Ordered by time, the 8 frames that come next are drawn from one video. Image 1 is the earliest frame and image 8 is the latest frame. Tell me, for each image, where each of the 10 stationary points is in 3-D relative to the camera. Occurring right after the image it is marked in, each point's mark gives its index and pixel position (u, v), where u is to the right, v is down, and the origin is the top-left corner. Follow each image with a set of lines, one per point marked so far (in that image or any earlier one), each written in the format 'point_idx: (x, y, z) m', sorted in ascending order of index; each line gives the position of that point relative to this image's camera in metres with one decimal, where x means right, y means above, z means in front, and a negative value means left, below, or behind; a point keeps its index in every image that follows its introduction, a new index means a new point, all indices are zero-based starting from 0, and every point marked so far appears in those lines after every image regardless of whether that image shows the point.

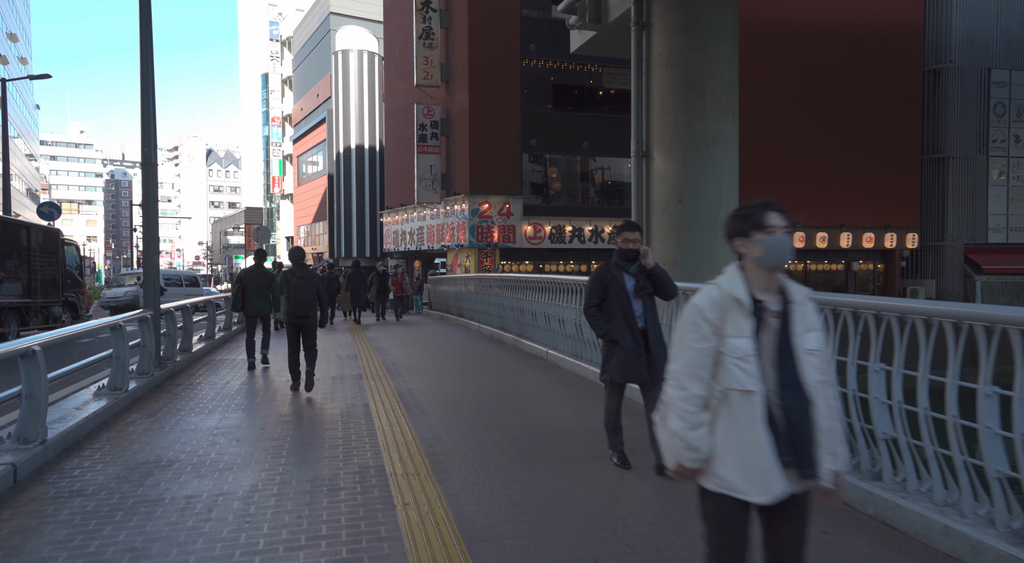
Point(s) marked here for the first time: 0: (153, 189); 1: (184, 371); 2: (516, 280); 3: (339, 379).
0: (-4.6, +1.2, +8.5) m
1: (-4.5, -1.3, +9.2) m
2: (+0.1, 0.0, +13.5) m
3: (-2.3, -1.3, +8.7) m
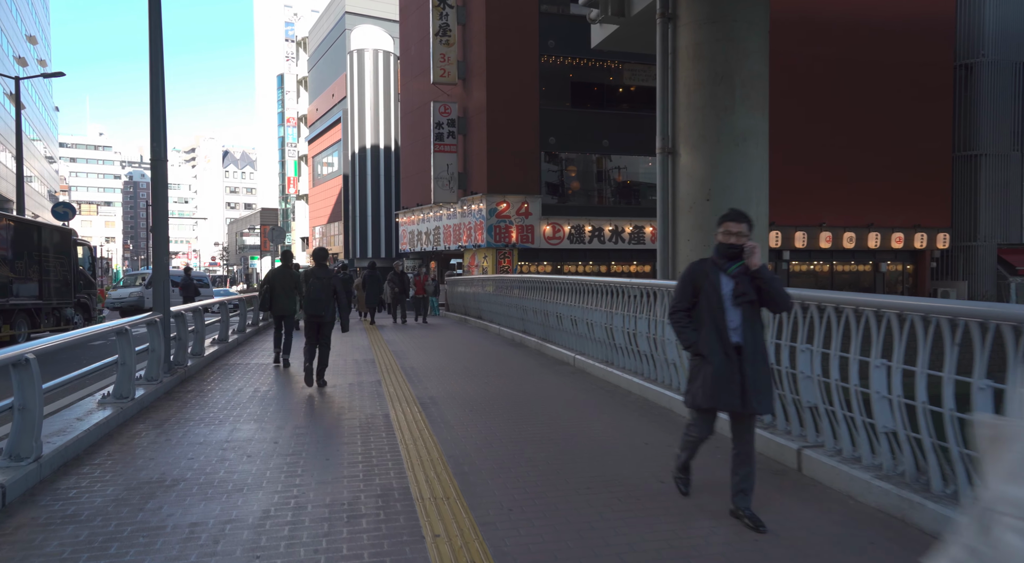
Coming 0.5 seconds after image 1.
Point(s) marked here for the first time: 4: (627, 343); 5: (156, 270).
0: (-4.3, +1.2, +8.1) m
1: (-4.2, -1.3, +8.8) m
2: (+0.5, 0.0, +13.0) m
3: (-1.9, -1.3, +8.3) m
4: (+1.5, -0.8, +8.4) m
5: (-4.3, +0.1, +8.0) m
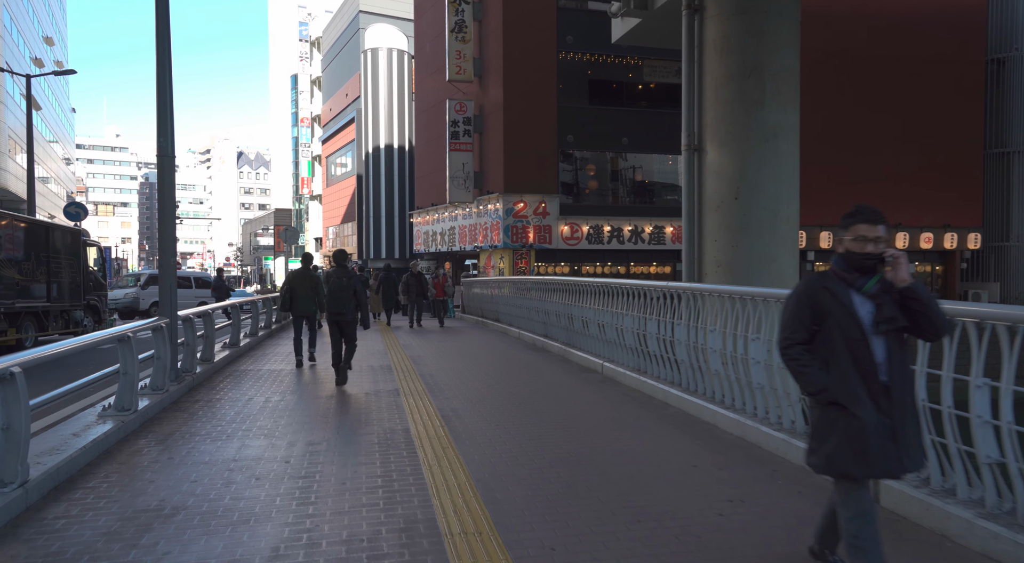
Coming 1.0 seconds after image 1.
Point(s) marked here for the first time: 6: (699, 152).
0: (-4.0, +1.1, +7.7) m
1: (-3.9, -1.3, +8.4) m
2: (+0.9, 0.0, +12.5) m
3: (-1.6, -1.3, +7.8) m
4: (+1.8, -0.8, +7.9) m
5: (-4.0, +0.1, +7.6) m
6: (+2.8, +2.0, +10.5) m
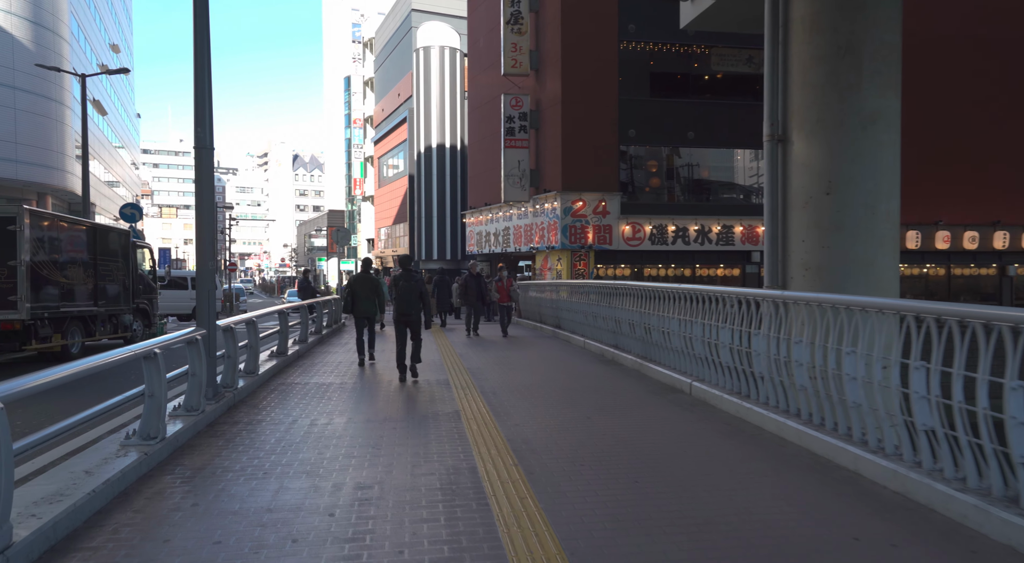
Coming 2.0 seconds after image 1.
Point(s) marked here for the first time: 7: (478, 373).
0: (-3.2, +1.1, +6.9) m
1: (-3.0, -1.4, +7.6) m
2: (+2.0, -0.1, +11.4) m
3: (-0.8, -1.4, +6.8) m
4: (+2.6, -0.9, +6.7) m
5: (-3.2, 0.0, +6.8) m
6: (+3.8, +1.9, +9.2) m
7: (-0.5, -1.3, +9.5) m
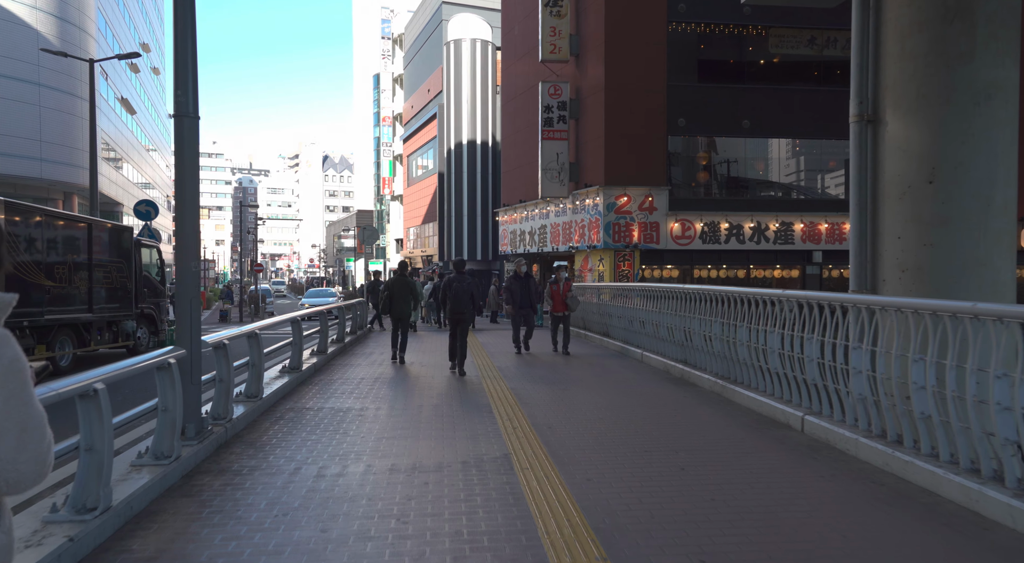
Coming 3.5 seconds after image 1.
0: (-2.6, +1.0, +5.5) m
1: (-2.5, -1.4, +6.1) m
2: (+2.8, -0.2, +9.7) m
3: (-0.3, -1.4, +5.3) m
4: (+3.1, -1.0, +5.0) m
5: (-2.7, 0.0, +5.4) m
6: (+4.4, +1.9, +7.5) m
7: (+0.2, -1.3, +7.9) m
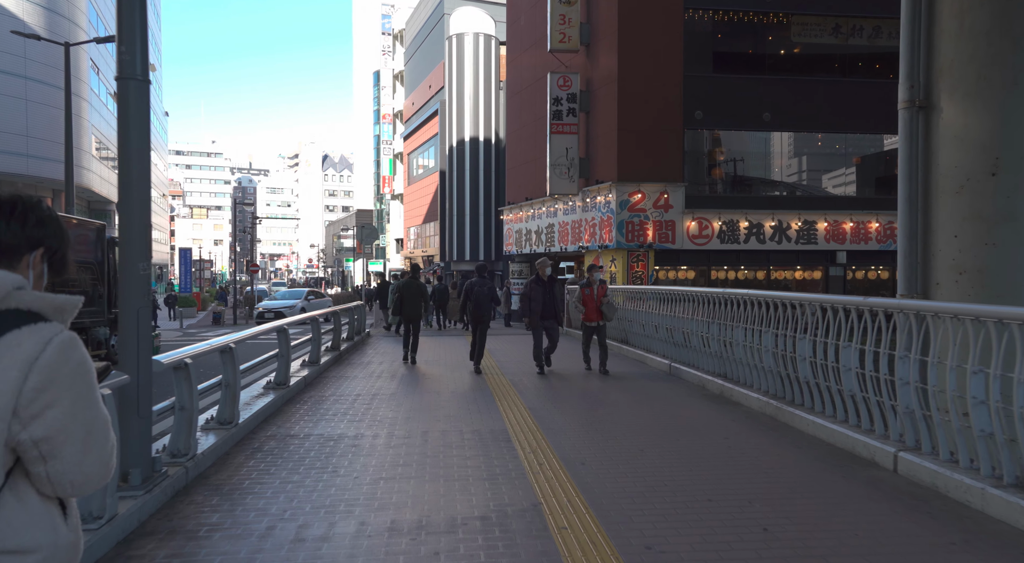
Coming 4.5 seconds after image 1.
0: (-2.4, +1.0, +4.4) m
1: (-2.3, -1.4, +5.0) m
2: (+3.0, -0.2, +8.6) m
3: (-0.1, -1.5, +4.2) m
4: (+3.3, -1.0, +3.9) m
5: (-2.5, 0.0, +4.3) m
6: (+4.6, +1.8, +6.3) m
7: (+0.4, -1.4, +6.8) m
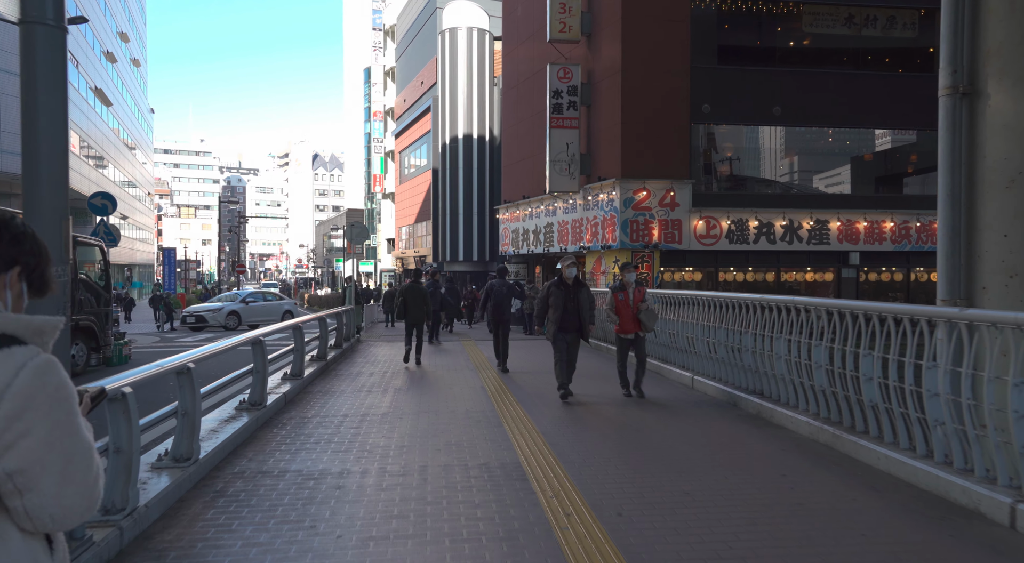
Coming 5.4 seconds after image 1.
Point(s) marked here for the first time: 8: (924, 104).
0: (-2.3, +1.0, +3.3) m
1: (-2.1, -1.5, +4.0) m
2: (+3.1, -0.3, +7.6) m
3: (+0.1, -1.5, +3.2) m
4: (+3.5, -1.1, +2.9) m
5: (-2.3, -0.1, +3.2) m
6: (+4.7, +1.8, +5.4) m
7: (+0.5, -1.4, +5.8) m
8: (+12.1, +5.2, +19.6) m
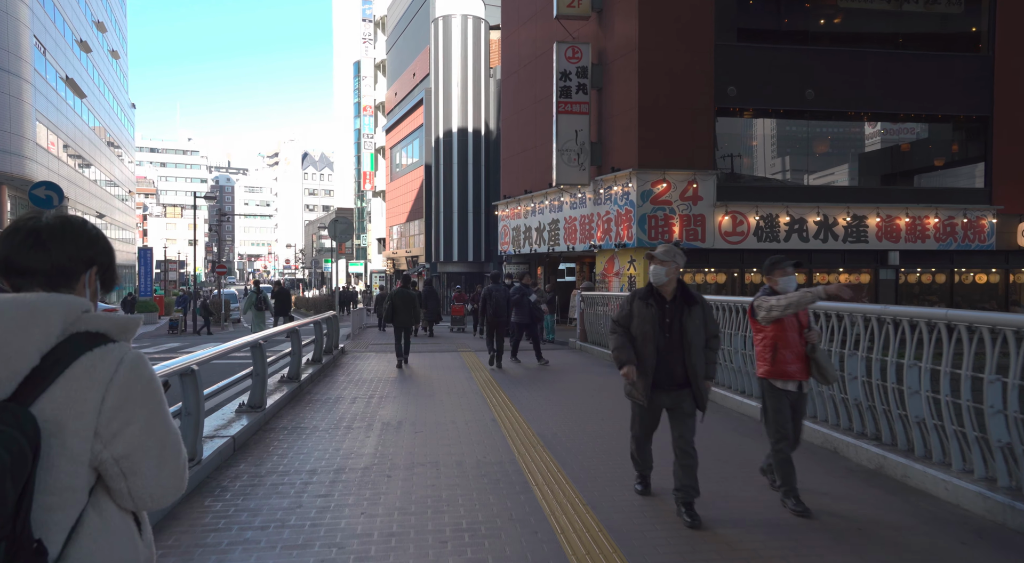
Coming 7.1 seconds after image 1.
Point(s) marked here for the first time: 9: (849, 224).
0: (-2.0, +0.9, +1.4) m
1: (-1.9, -1.5, +2.0) m
2: (+3.3, -0.3, +5.7) m
3: (+0.3, -1.6, +1.2) m
4: (+3.7, -1.1, +1.1) m
5: (-2.1, -0.1, +1.3) m
6: (+5.0, +1.7, +3.6) m
7: (+0.7, -1.5, +3.9) m
8: (+12.2, +5.2, +17.8) m
9: (+8.6, +1.5, +17.0) m
